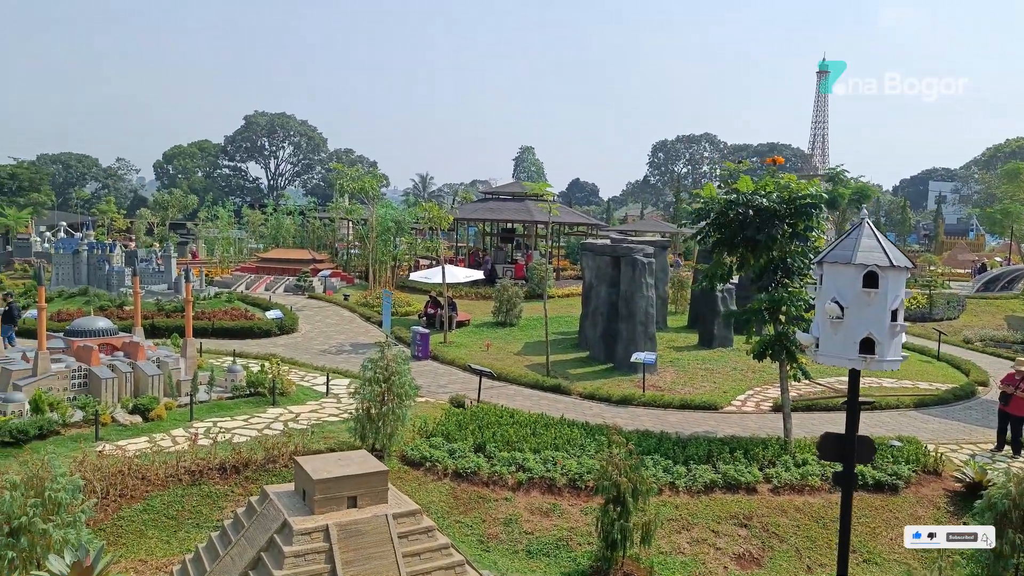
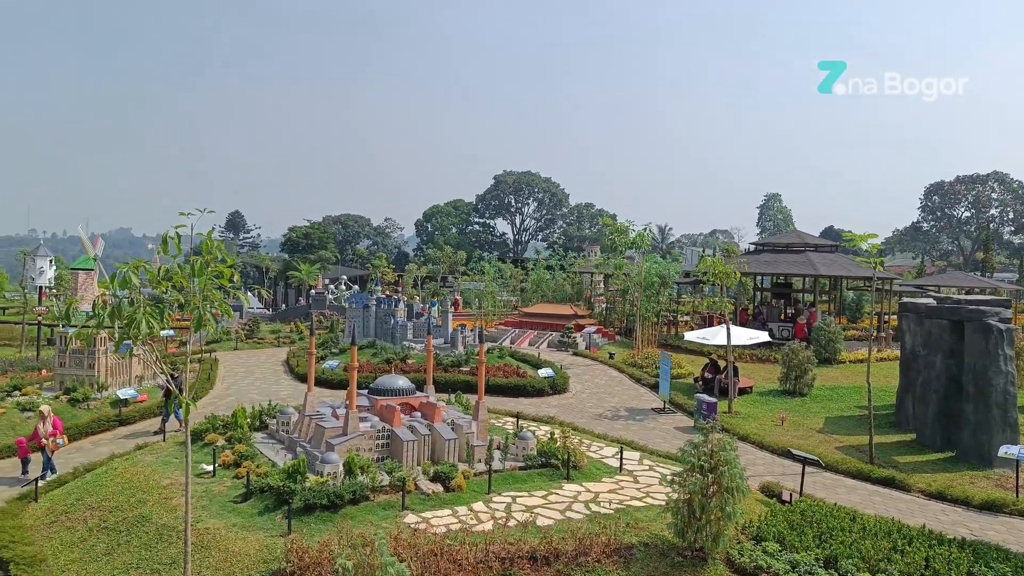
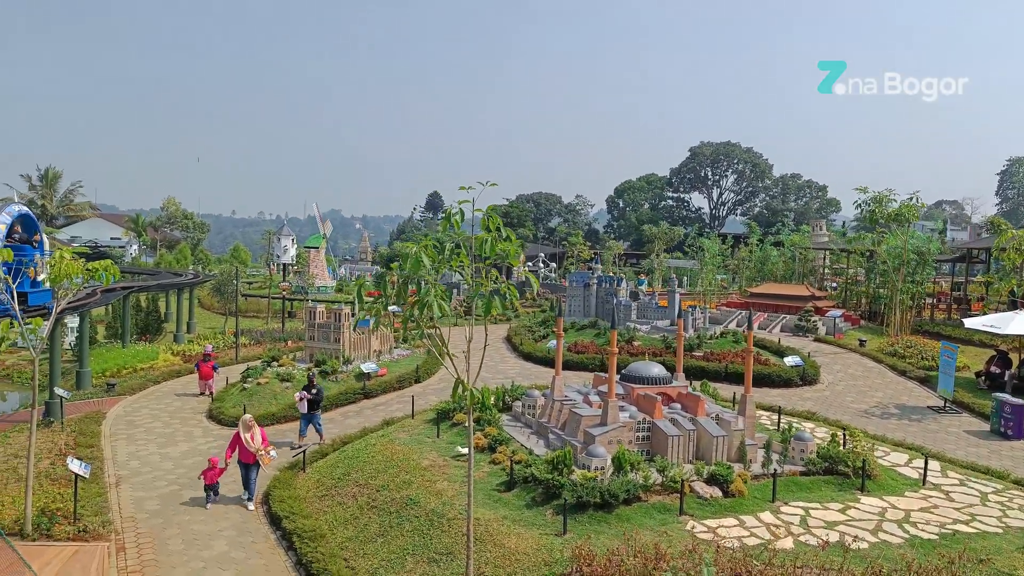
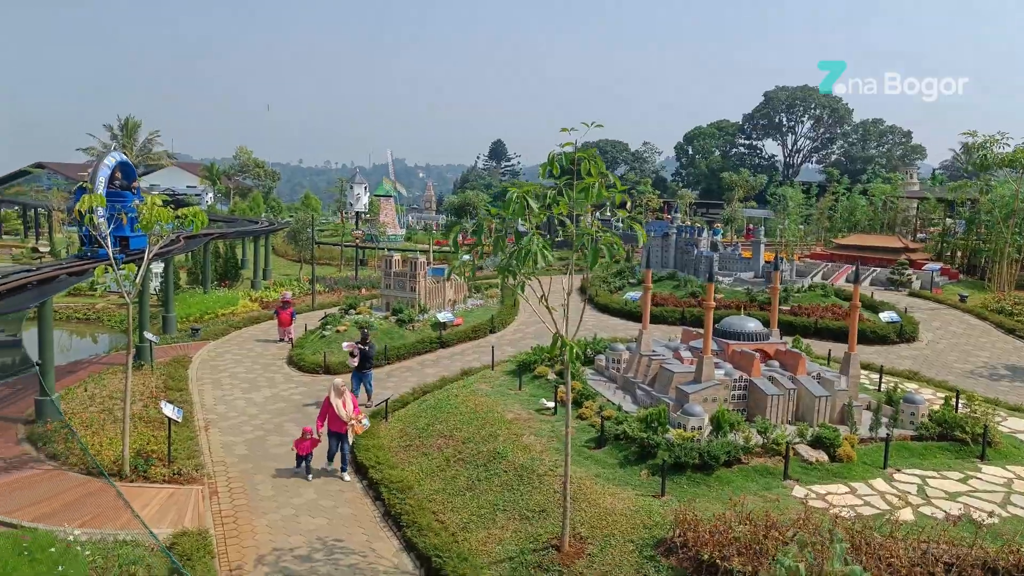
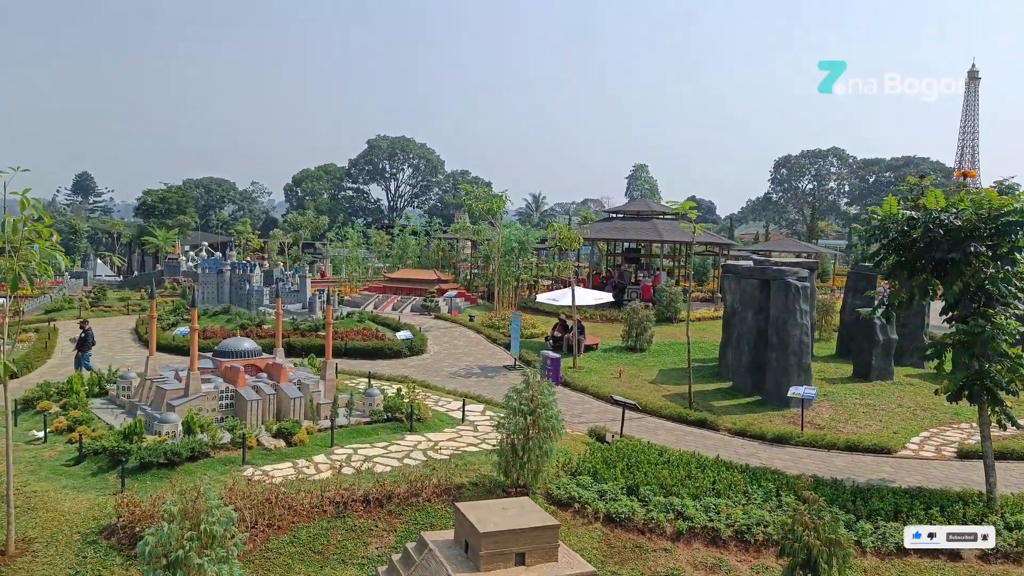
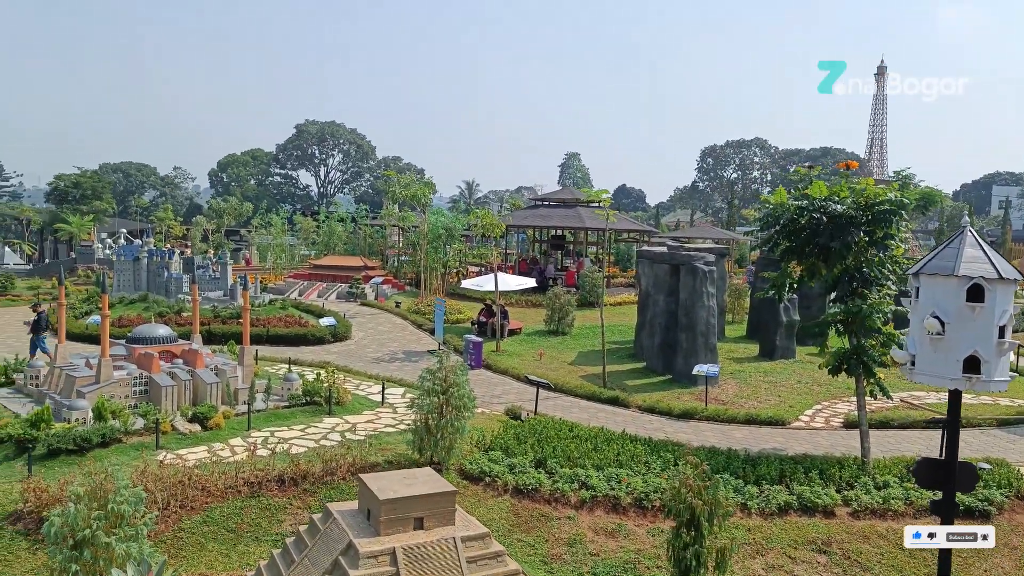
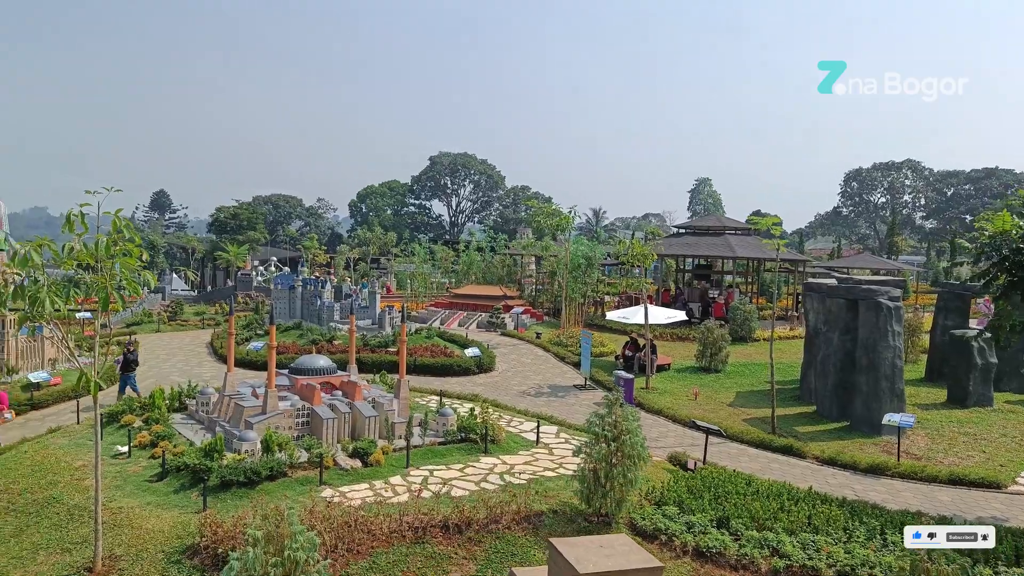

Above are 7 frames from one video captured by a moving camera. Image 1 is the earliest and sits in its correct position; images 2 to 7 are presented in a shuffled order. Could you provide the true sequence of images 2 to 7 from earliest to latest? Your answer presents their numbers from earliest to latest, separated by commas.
6, 5, 7, 2, 3, 4
